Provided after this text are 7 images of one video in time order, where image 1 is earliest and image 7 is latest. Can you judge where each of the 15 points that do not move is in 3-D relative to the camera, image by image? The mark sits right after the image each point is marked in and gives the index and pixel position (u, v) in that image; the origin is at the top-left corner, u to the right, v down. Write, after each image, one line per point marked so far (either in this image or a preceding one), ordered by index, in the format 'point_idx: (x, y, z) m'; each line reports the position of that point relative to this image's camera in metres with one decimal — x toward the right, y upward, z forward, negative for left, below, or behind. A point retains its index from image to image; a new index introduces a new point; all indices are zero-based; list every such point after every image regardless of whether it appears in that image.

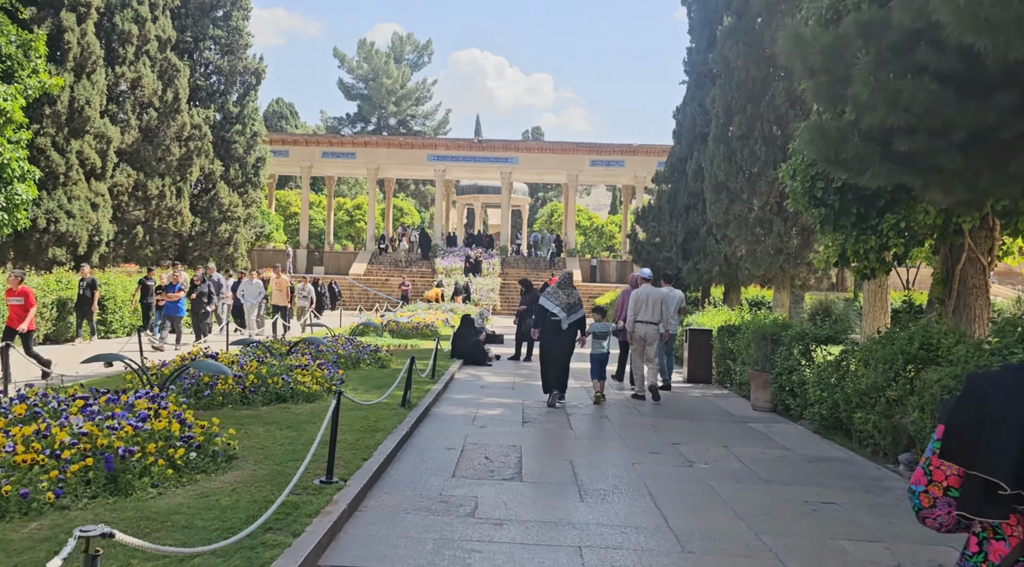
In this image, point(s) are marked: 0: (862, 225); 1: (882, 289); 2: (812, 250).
0: (+4.2, +0.7, +10.5) m
1: (+5.3, -0.1, +12.7) m
2: (+6.0, +0.7, +17.4) m
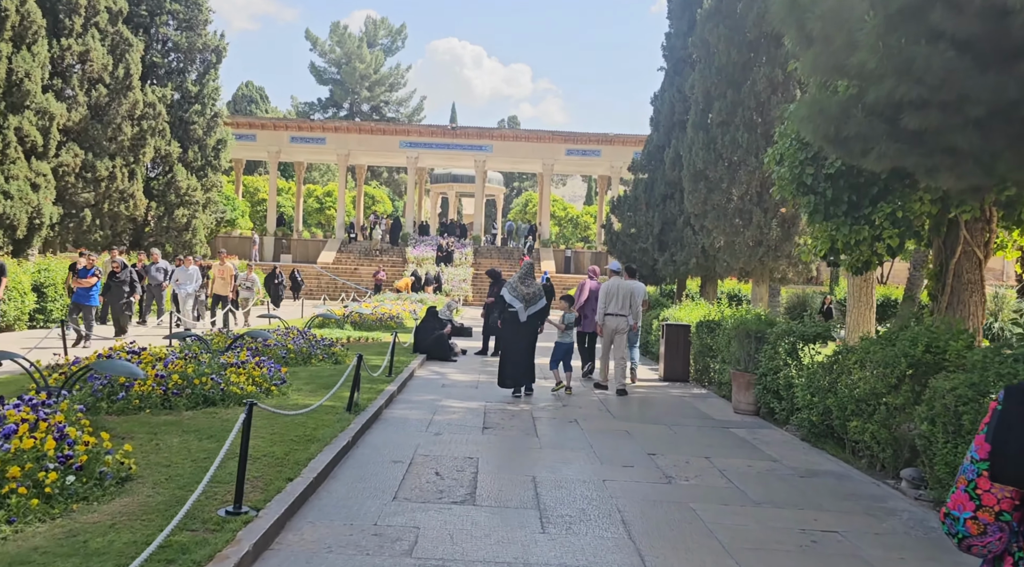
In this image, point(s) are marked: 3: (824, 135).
0: (+3.8, +0.8, +9.7) m
1: (+4.8, 0.0, +11.9) m
2: (+5.4, +0.8, +16.7) m
3: (+2.3, +1.1, +6.5) m
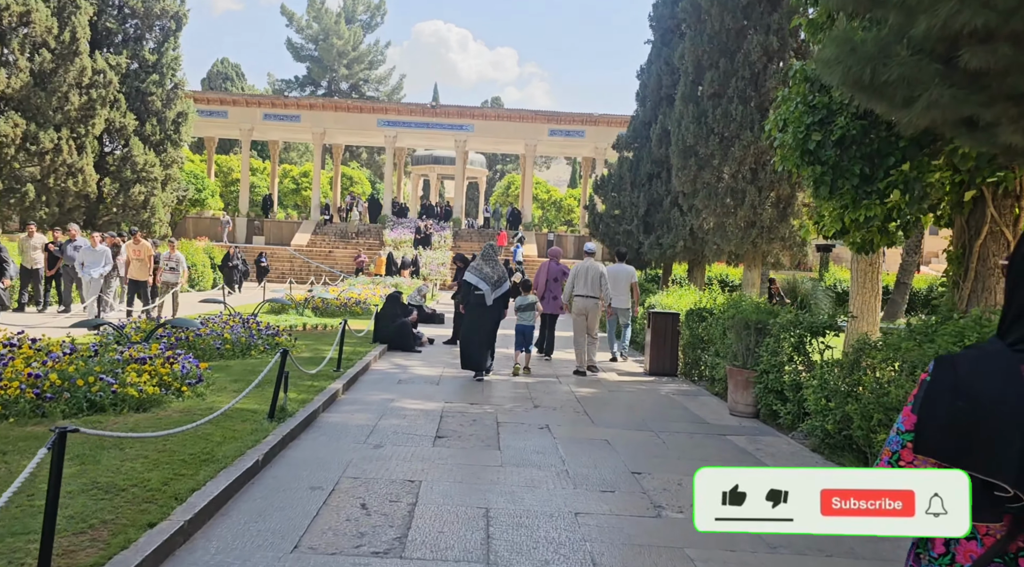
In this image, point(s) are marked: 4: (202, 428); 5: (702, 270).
0: (+3.5, +0.9, +8.5) m
1: (+4.5, +0.2, +10.7) m
2: (+4.9, +1.1, +15.4) m
3: (+2.1, +1.2, +5.2) m
4: (-2.1, -1.0, +5.8) m
5: (+4.2, +0.3, +19.4) m
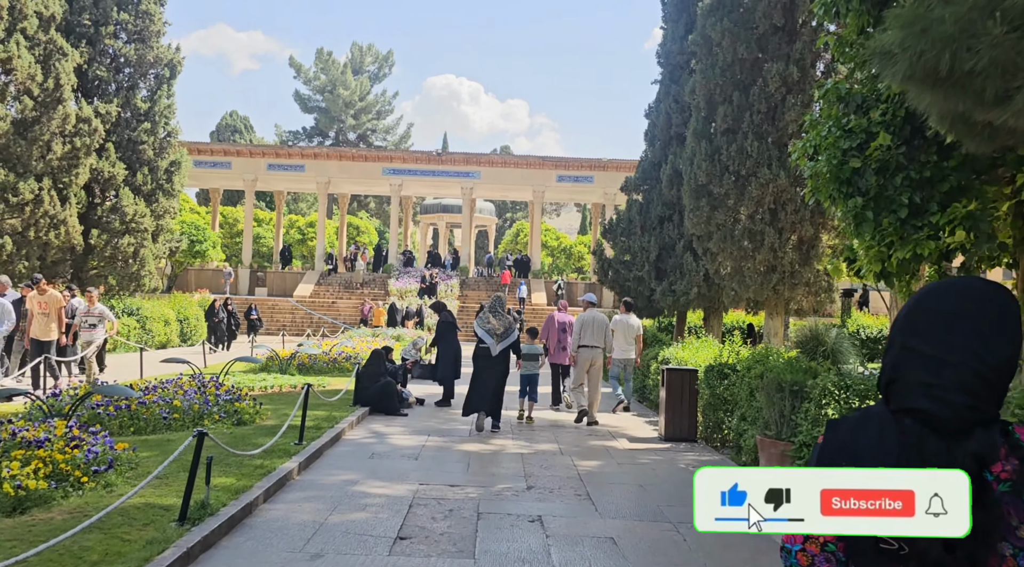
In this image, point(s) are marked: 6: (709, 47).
0: (+3.3, +0.5, +7.1) m
1: (+4.4, -0.3, +9.3) m
2: (+4.9, +0.3, +14.1) m
3: (+1.9, +1.0, +3.9) m
4: (-2.2, -1.3, +4.5) m
5: (+4.3, -0.7, +18.0) m
6: (+3.5, +4.2, +15.3) m
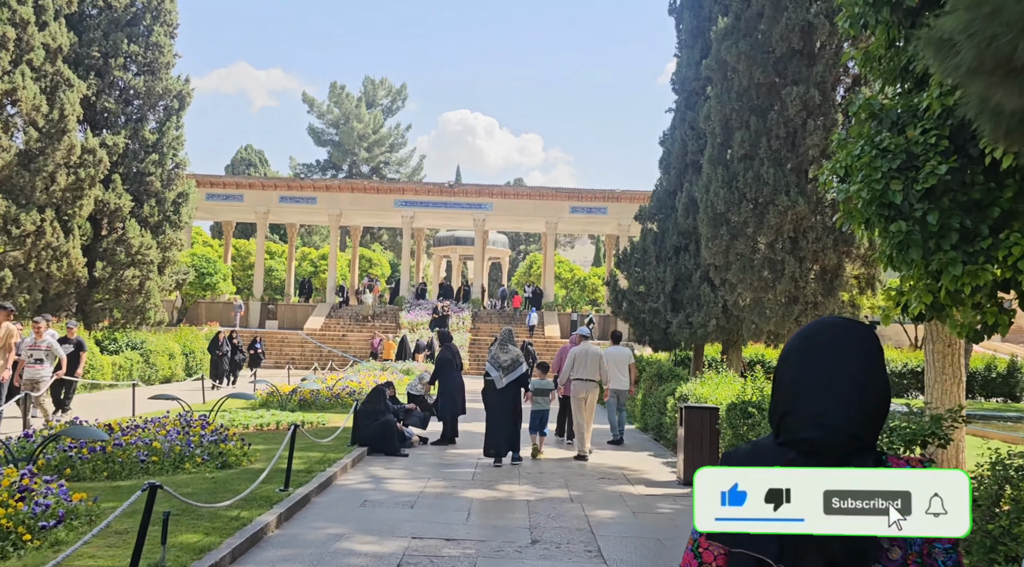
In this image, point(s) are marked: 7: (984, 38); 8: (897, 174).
0: (+3.4, +0.3, +6.5) m
1: (+4.4, -0.6, +8.6) m
2: (+5.0, -0.2, +13.4) m
3: (+1.9, +0.8, +3.3) m
4: (-2.2, -1.5, +3.8) m
5: (+4.5, -1.4, +17.3) m
6: (+3.6, +3.6, +14.8) m
7: (+1.8, +0.9, +3.3) m
8: (+3.0, +0.9, +6.7) m
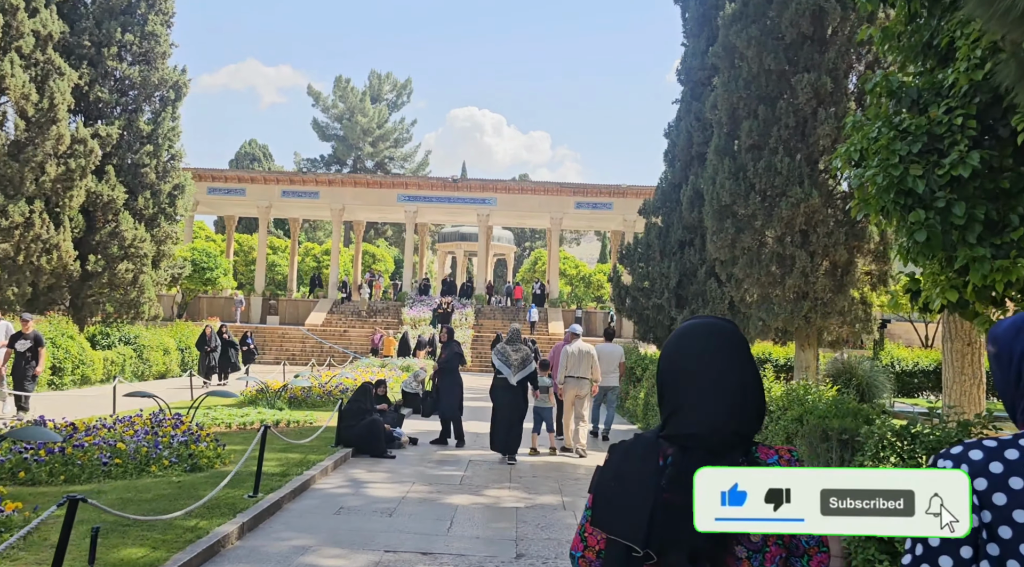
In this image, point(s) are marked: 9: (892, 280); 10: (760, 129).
0: (+3.3, +0.3, +5.9) m
1: (+4.4, -0.6, +8.0) m
2: (+5.0, -0.1, +12.8) m
3: (+1.7, +0.9, +2.8) m
4: (-2.4, -1.4, +3.3) m
5: (+4.5, -1.3, +16.7) m
6: (+3.6, +3.7, +14.2) m
7: (+1.7, +1.0, +2.8) m
8: (+2.9, +0.9, +6.2) m
9: (+5.7, +0.1, +13.0) m
10: (+3.9, +2.4, +13.5) m
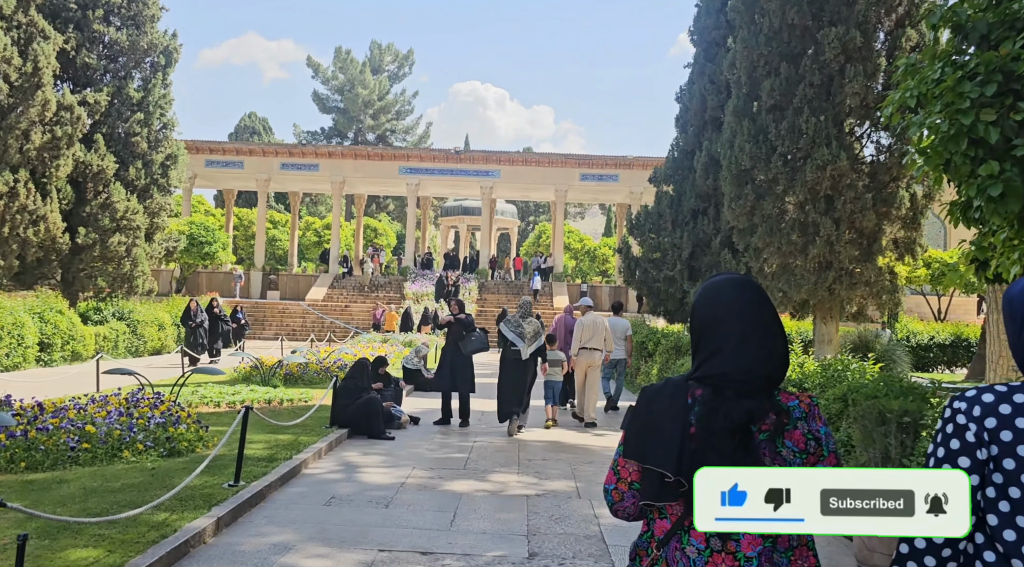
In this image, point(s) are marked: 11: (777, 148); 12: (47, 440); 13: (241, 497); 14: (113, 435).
0: (+3.3, +0.6, +5.1) m
1: (+4.4, -0.3, +7.3) m
2: (+5.1, +0.3, +12.0) m
3: (+1.8, +1.0, +2.0) m
4: (-2.3, -1.2, +2.6) m
5: (+4.6, -0.7, +15.9) m
6: (+3.7, +4.2, +13.3) m
7: (+1.7, +1.1, +2.0) m
8: (+2.9, +1.2, +5.4) m
9: (+5.8, +0.5, +12.2) m
10: (+3.9, +2.9, +12.6) m
11: (+3.8, +2.0, +12.6) m
12: (-3.5, -1.2, +6.6) m
13: (-1.8, -1.4, +5.8) m
14: (-3.2, -1.2, +6.9) m
